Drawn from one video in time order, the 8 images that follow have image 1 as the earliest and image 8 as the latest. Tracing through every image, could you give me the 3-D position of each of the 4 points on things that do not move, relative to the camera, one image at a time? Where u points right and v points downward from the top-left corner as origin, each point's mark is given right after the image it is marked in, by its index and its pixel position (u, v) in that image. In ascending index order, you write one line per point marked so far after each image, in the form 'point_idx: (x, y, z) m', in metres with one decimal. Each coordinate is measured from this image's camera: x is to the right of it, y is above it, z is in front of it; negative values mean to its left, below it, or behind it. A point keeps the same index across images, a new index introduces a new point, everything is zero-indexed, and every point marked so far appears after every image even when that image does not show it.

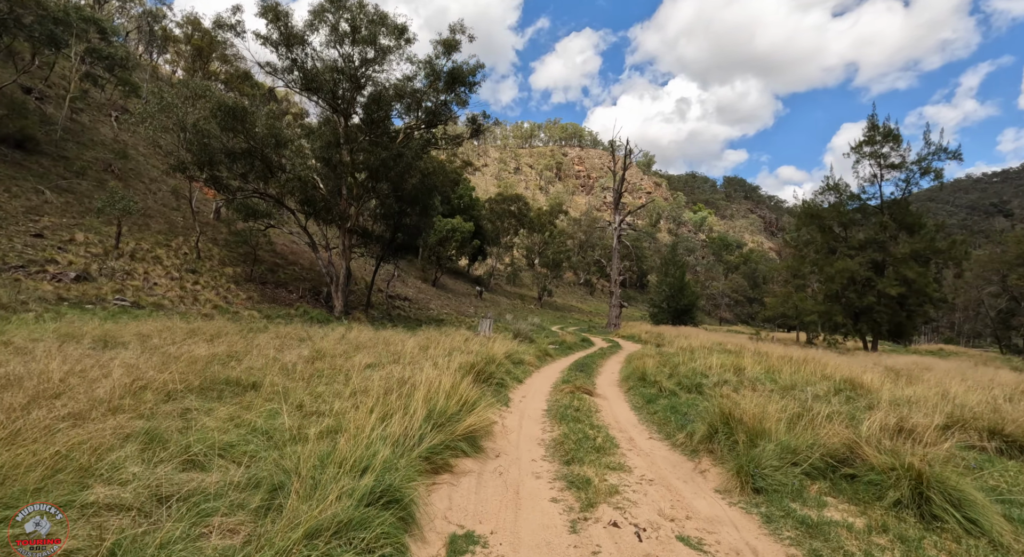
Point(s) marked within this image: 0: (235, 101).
0: (-10.5, +6.7, +19.4) m
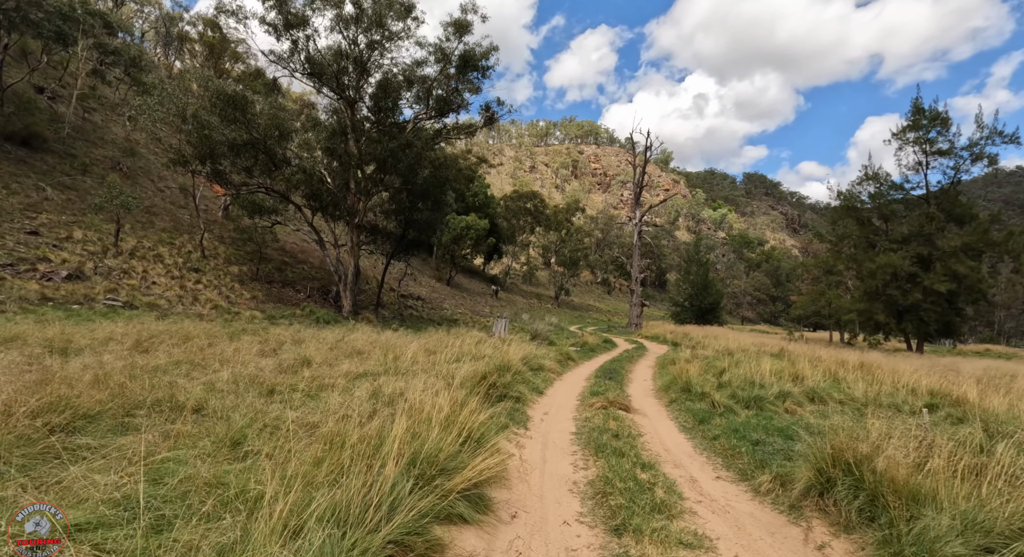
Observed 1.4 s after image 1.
0: (-9.9, +6.7, +18.4) m
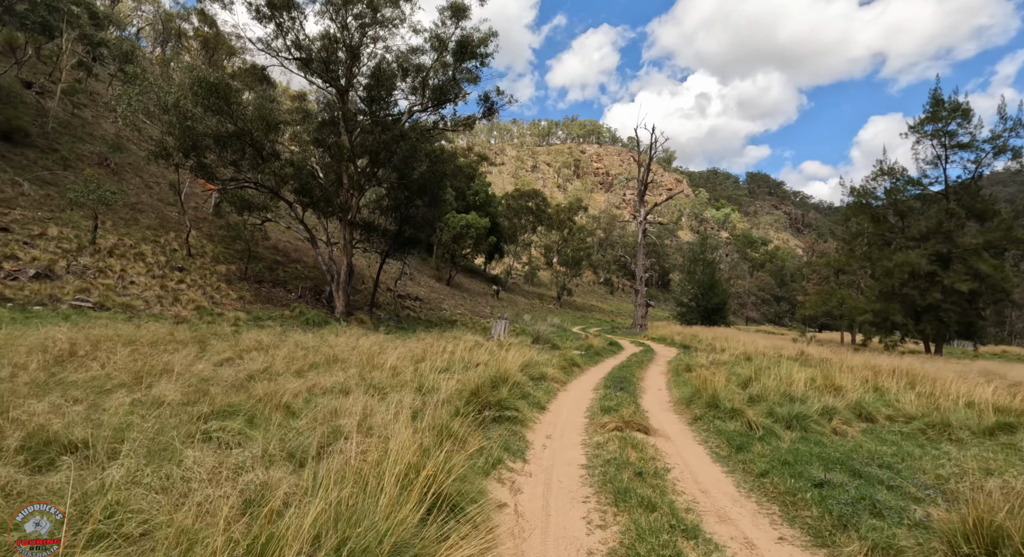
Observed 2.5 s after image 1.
0: (-9.9, +6.8, +17.4) m
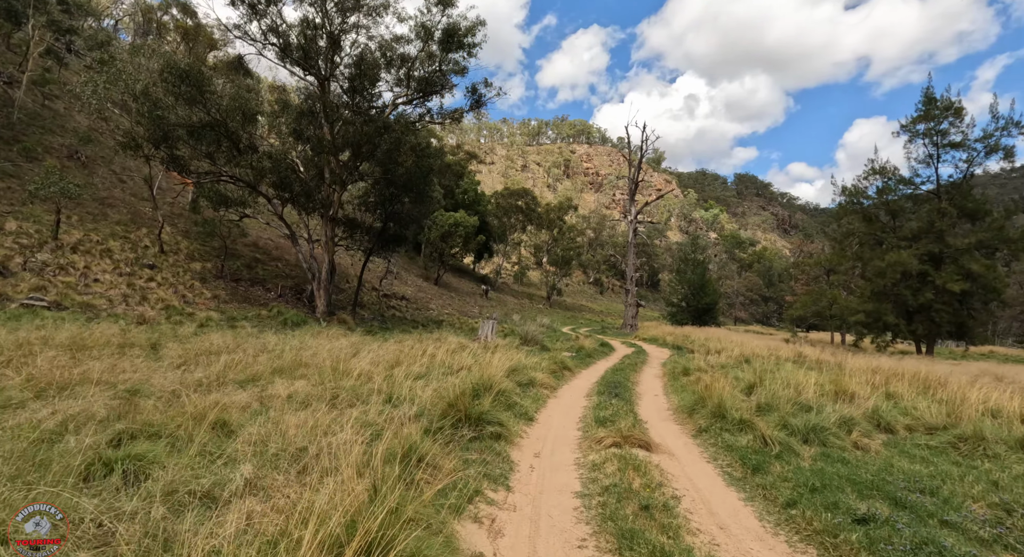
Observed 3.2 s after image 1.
0: (-10.3, +6.8, +16.5) m
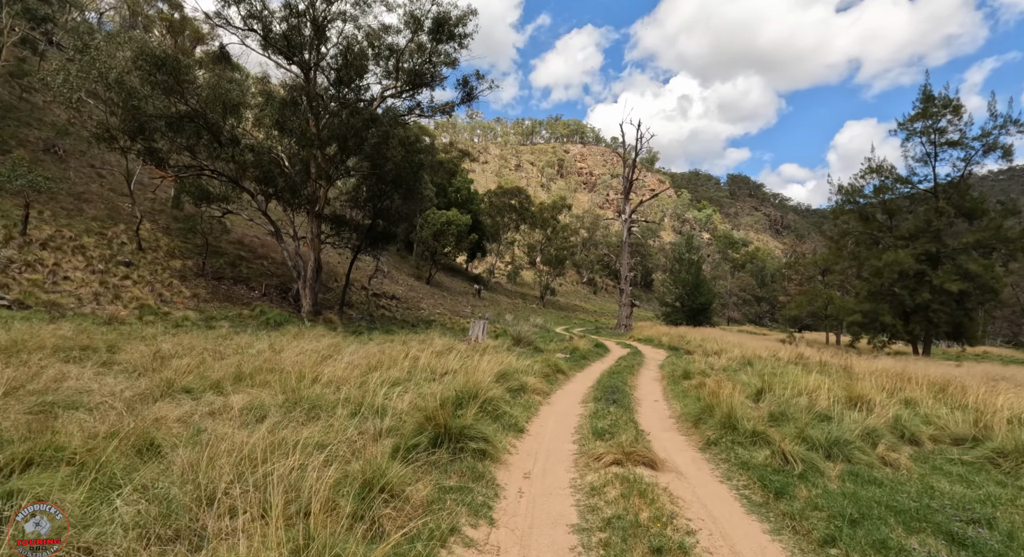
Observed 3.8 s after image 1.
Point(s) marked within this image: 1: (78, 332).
0: (-10.5, +6.9, +15.8) m
1: (-7.9, -1.0, +9.5) m
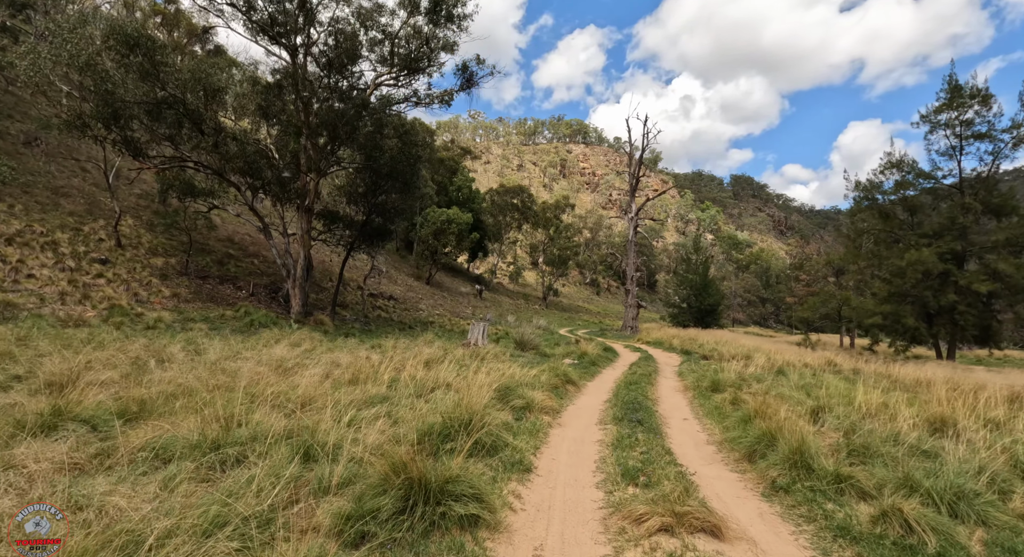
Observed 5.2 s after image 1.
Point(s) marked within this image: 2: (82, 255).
0: (-10.4, +7.0, +14.7) m
1: (-7.9, -0.9, +8.3) m
2: (-13.2, +0.7, +15.9) m
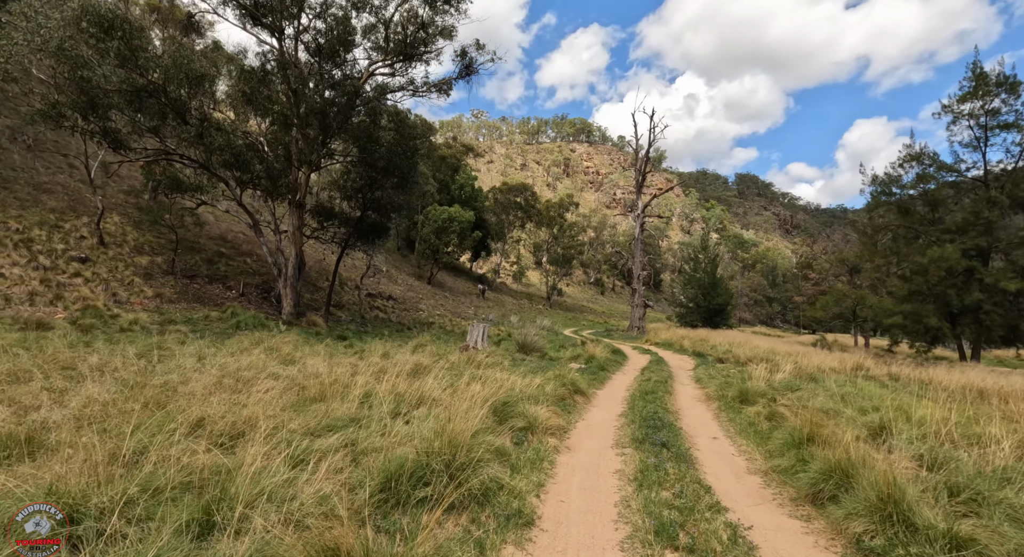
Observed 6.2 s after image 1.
0: (-10.4, +7.0, +13.8) m
1: (-7.9, -0.9, +7.4) m
2: (-13.1, +0.7, +15.0) m
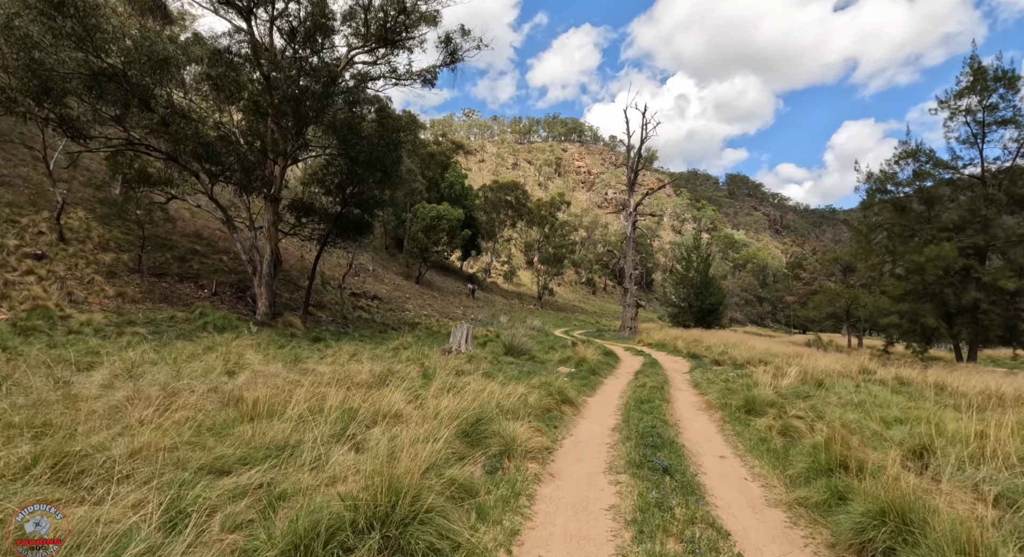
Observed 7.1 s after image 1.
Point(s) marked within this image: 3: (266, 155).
0: (-10.7, +7.0, +12.8) m
1: (-8.1, -0.8, +6.5) m
2: (-13.5, +0.8, +14.0) m
3: (-7.7, +3.9, +16.0) m
